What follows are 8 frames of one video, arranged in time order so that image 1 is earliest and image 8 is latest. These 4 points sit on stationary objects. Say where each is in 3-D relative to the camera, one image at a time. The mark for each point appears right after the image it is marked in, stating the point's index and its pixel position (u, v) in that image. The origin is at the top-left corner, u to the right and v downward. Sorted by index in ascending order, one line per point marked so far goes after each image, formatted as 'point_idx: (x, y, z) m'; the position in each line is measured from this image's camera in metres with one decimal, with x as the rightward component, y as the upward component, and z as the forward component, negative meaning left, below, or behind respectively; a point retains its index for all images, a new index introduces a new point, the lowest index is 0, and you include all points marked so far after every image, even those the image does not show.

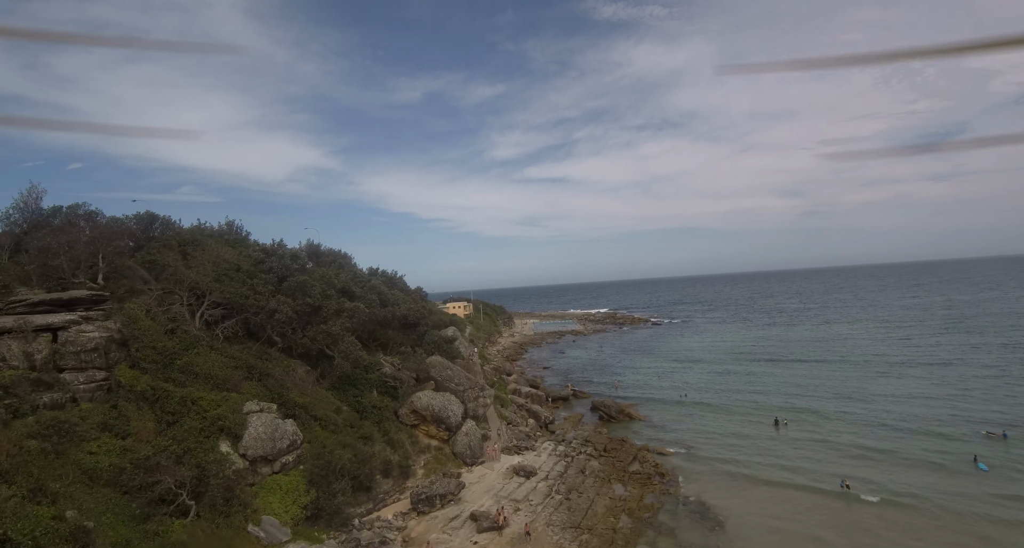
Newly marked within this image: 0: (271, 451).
0: (-10.7, -7.8, +19.6) m
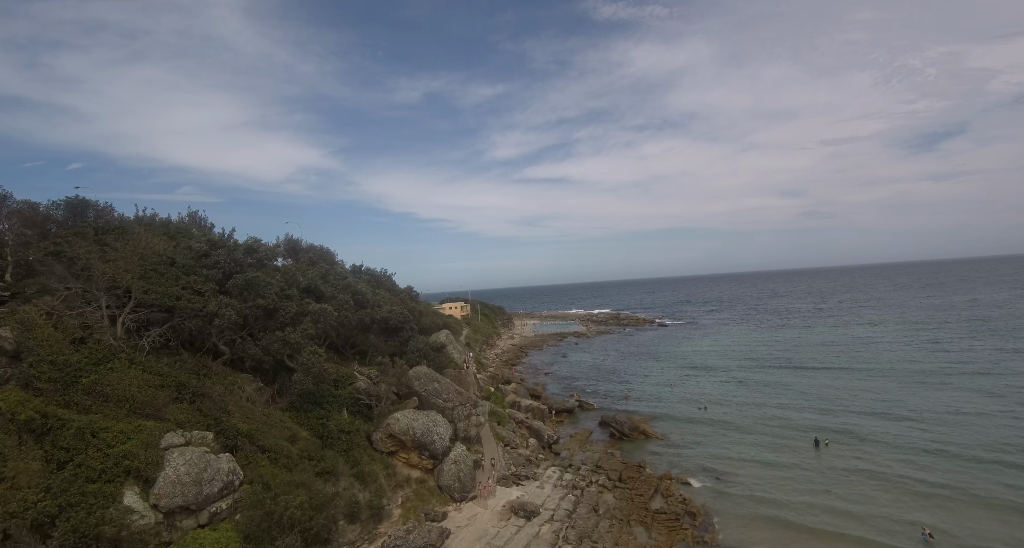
0: (-10.8, -7.6, +15.1) m
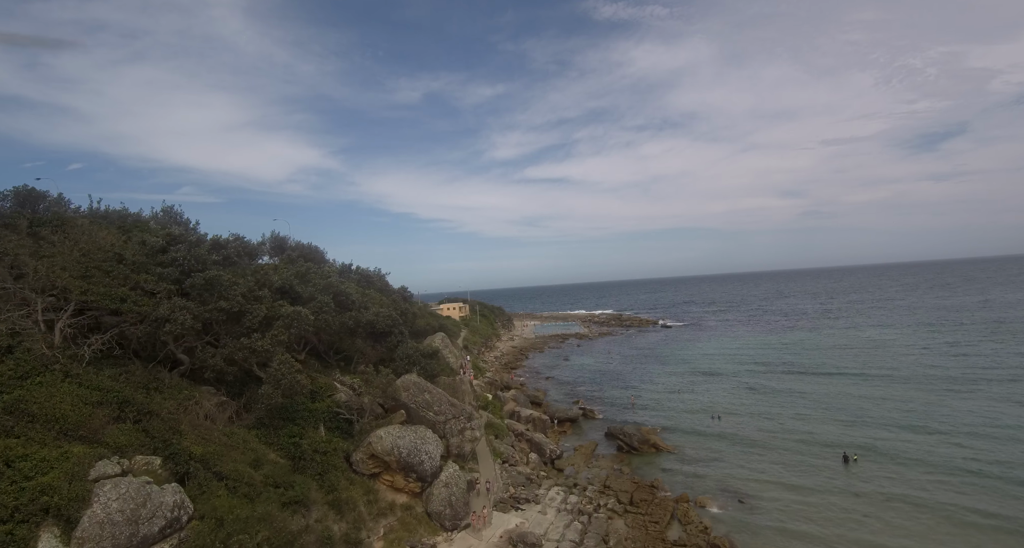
0: (-10.9, -7.6, +12.5) m
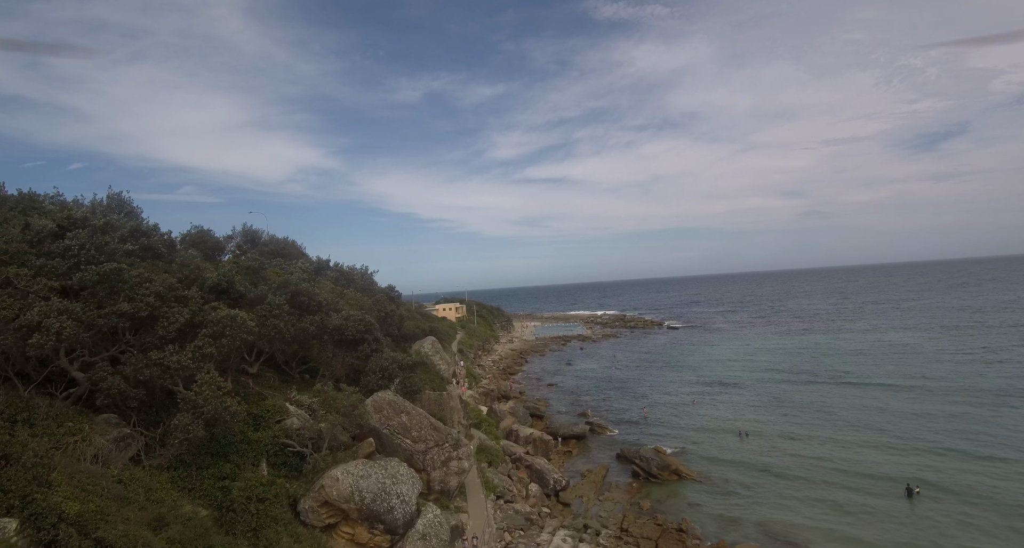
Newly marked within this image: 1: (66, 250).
0: (-11.1, -7.3, +8.2) m
1: (-14.4, +0.8, +14.3) m
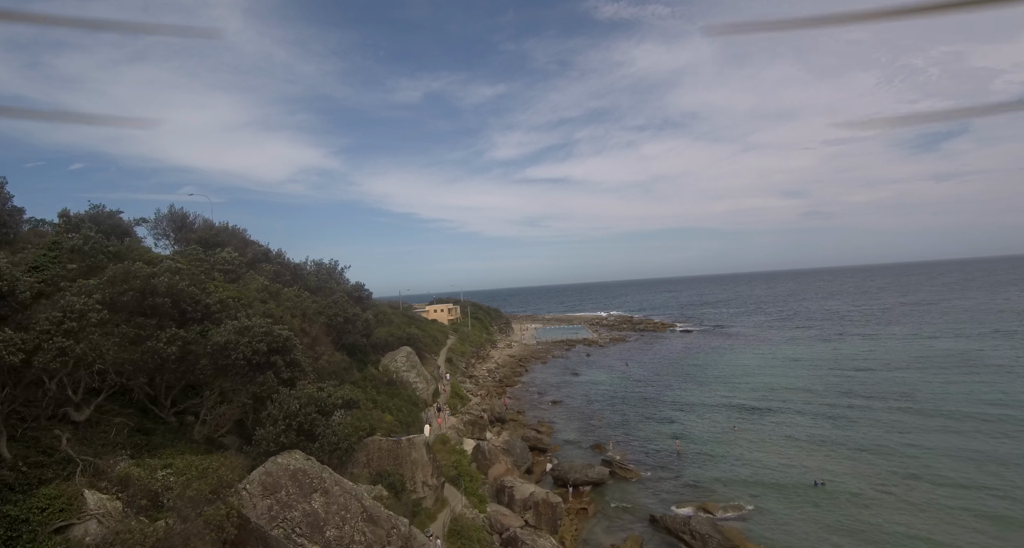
0: (-11.4, -7.0, +0.4) m
1: (-14.7, +1.2, +6.5) m
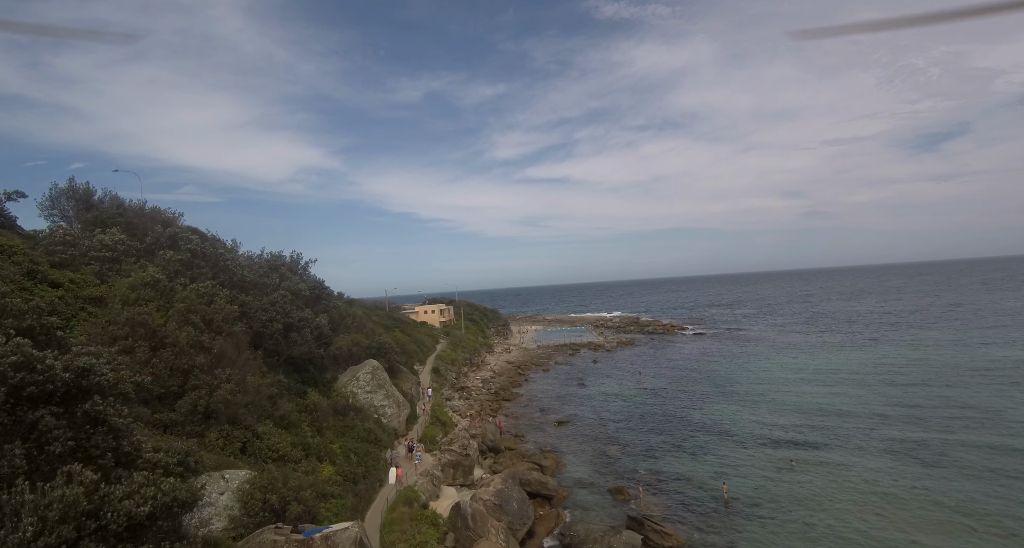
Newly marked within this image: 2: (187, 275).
0: (-11.6, -6.6, -6.3) m
1: (-14.9, +1.6, -0.2) m
2: (-13.5, 0.0, +18.3) m
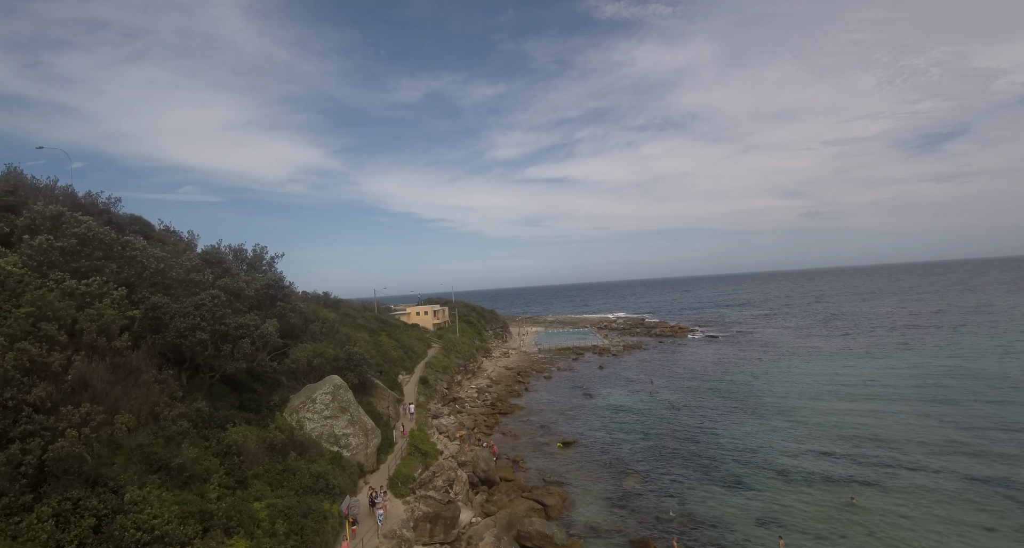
0: (-11.8, -6.4, -11.0) m
1: (-15.1, +1.8, -4.9) m
2: (-13.6, +0.2, +13.6) m
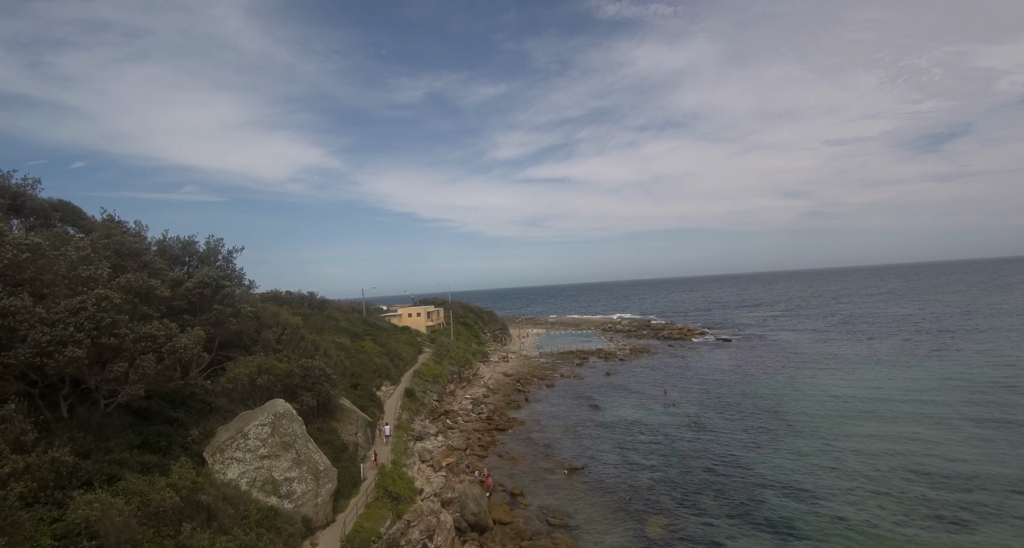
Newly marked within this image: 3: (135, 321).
0: (-12.0, -6.2, -15.4) m
1: (-15.3, +2.0, -9.3) m
2: (-13.8, +0.4, +9.3) m
3: (-11.3, -1.4, +13.3) m
